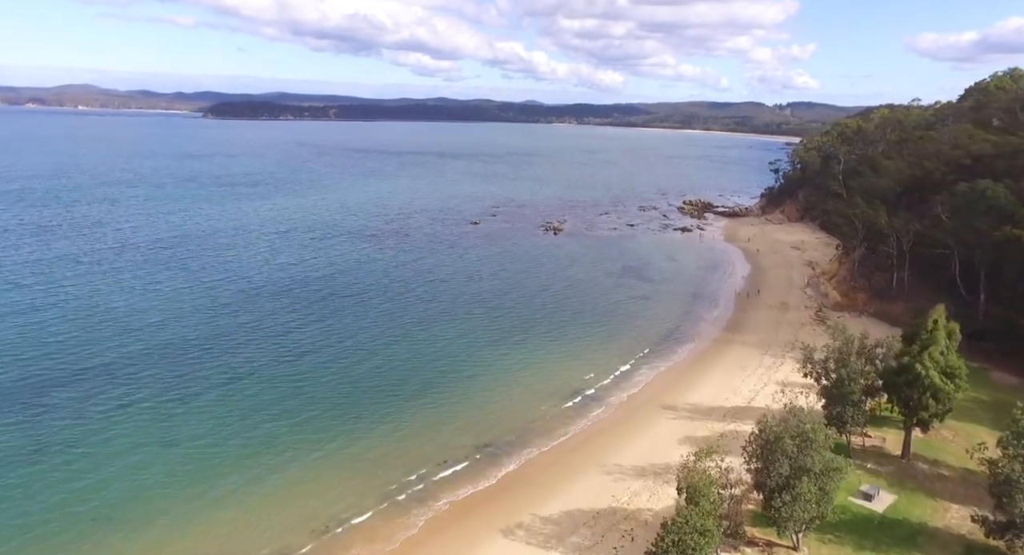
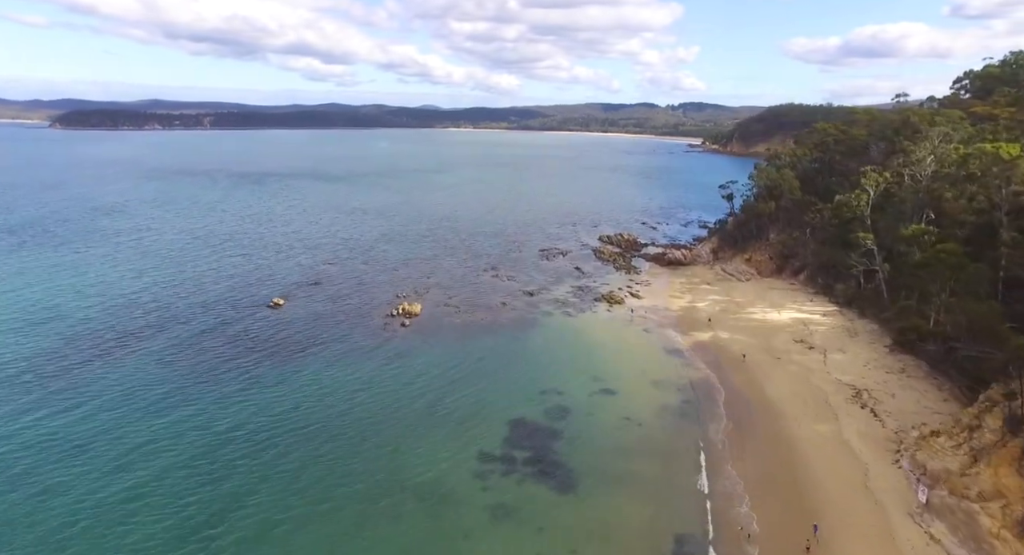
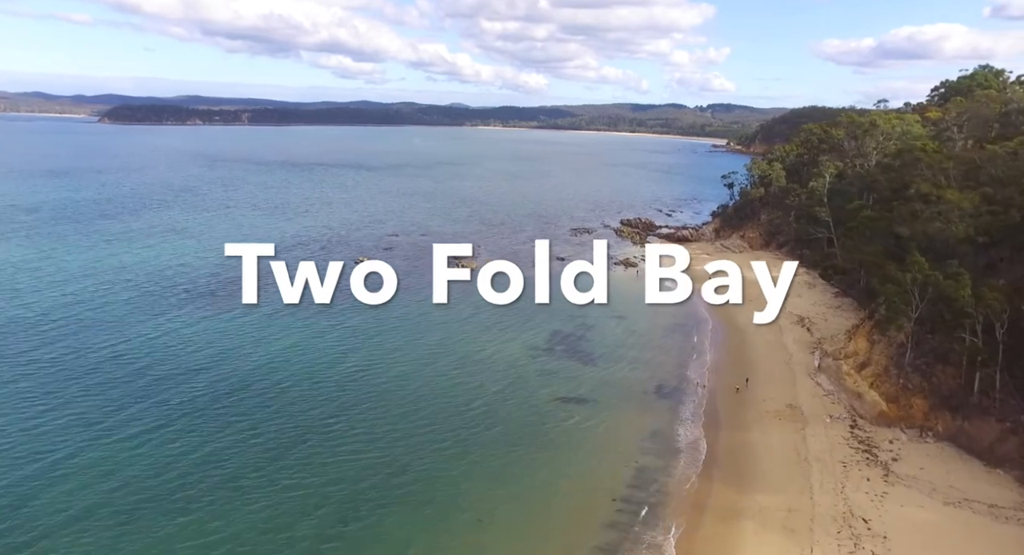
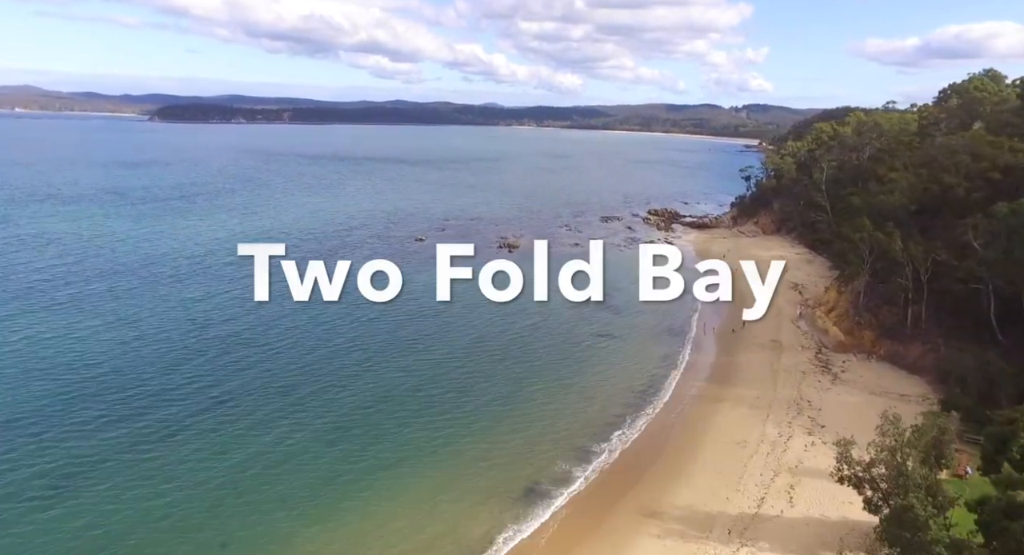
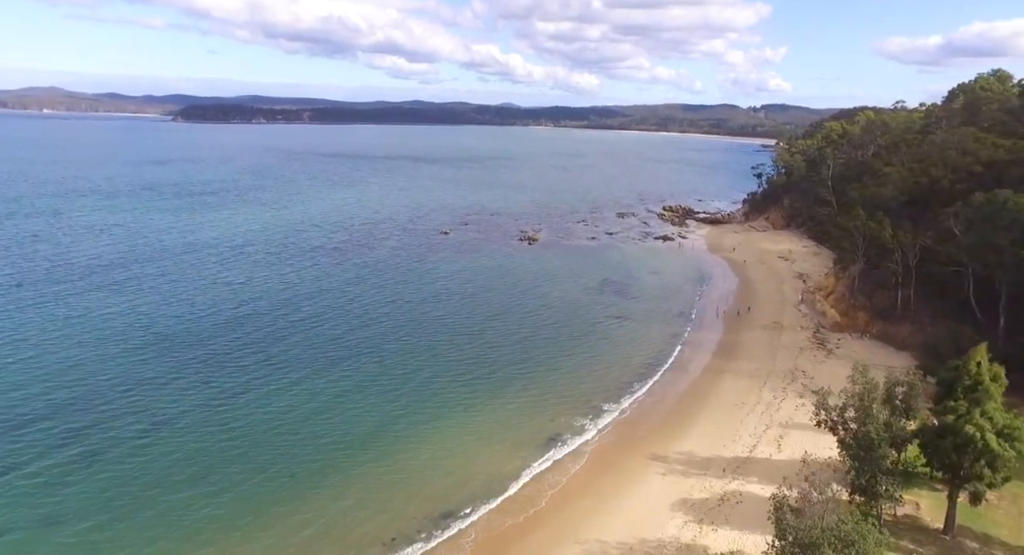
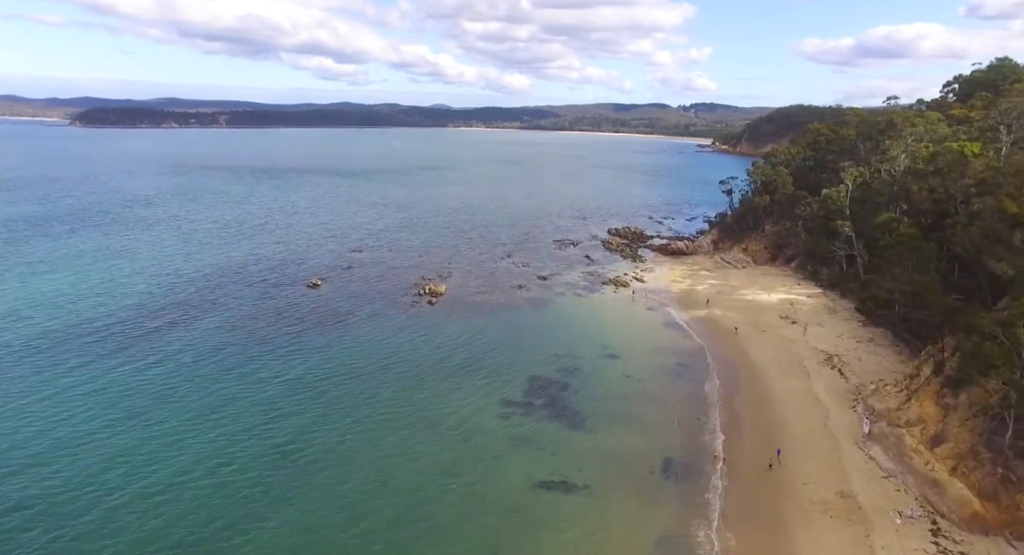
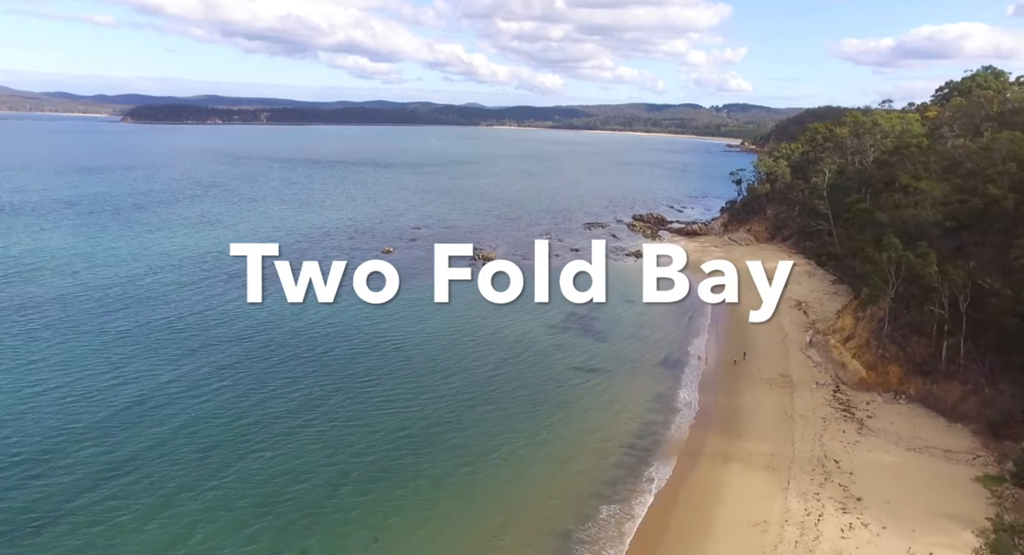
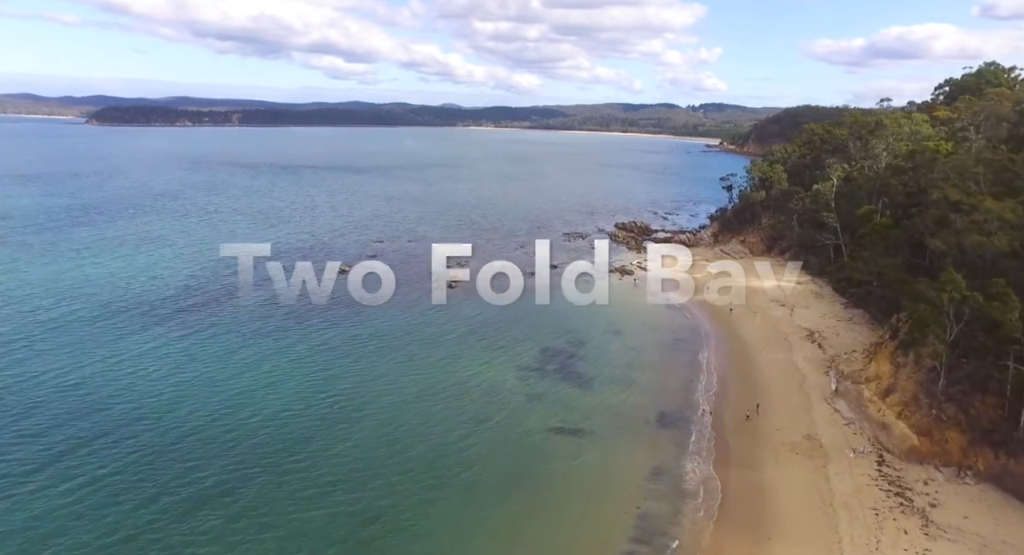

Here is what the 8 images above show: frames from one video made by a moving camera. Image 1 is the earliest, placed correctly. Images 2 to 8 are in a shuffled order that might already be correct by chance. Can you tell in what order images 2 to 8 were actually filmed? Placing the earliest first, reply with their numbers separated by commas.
5, 4, 7, 3, 8, 6, 2
